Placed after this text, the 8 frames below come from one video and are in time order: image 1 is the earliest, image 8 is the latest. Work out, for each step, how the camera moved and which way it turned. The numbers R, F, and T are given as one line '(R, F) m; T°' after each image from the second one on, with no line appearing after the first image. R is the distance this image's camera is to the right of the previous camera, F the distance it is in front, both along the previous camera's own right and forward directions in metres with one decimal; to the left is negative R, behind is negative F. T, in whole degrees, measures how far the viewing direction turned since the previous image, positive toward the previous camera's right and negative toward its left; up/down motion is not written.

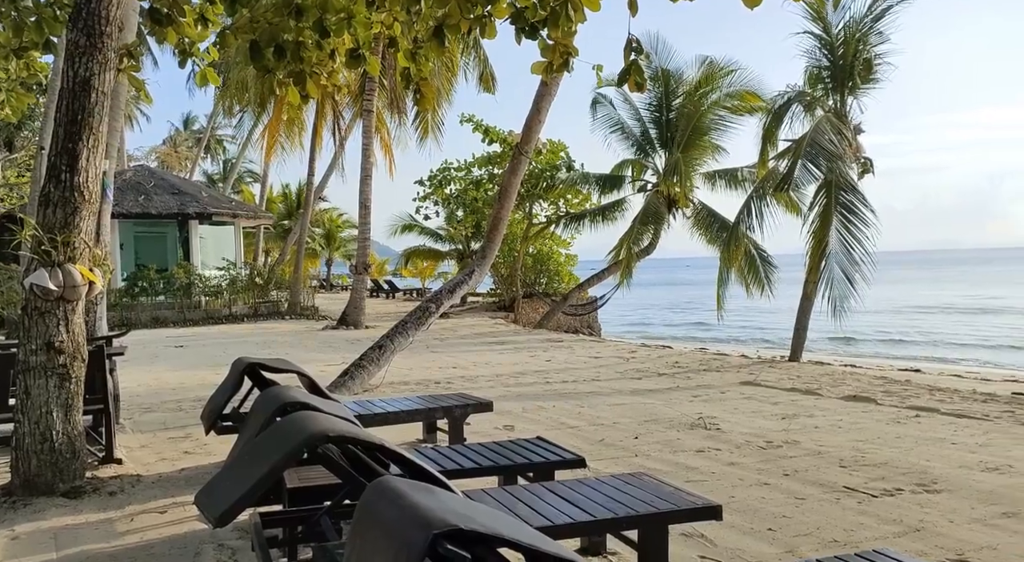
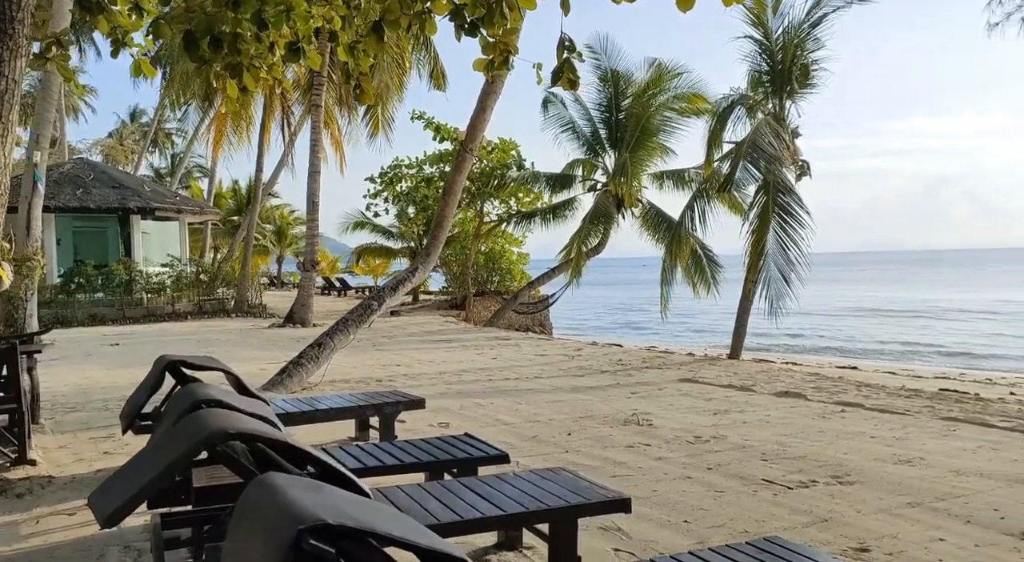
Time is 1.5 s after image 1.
(+0.1, -0.1) m; +3°
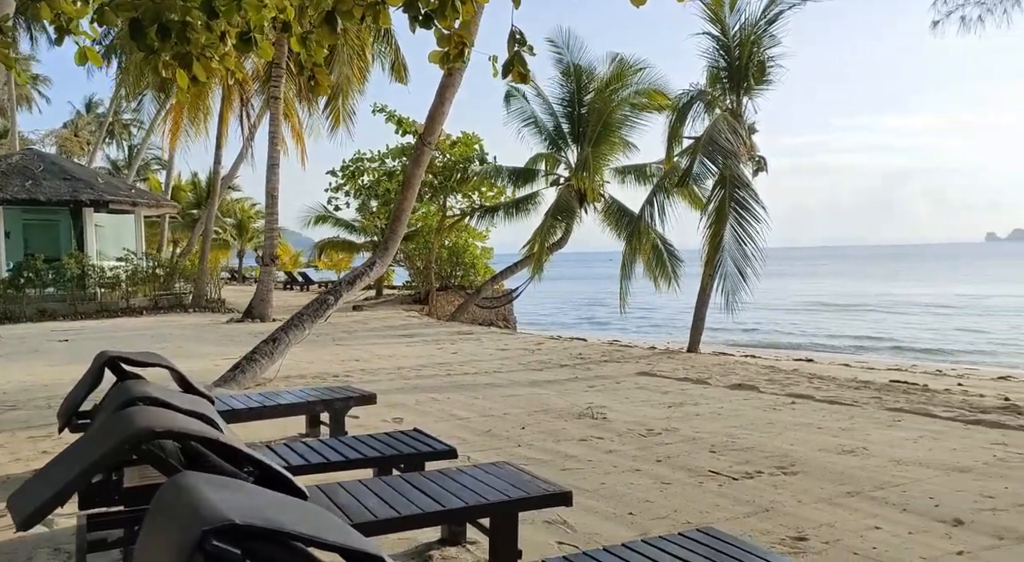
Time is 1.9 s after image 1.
(+0.1, 0.0) m; +2°
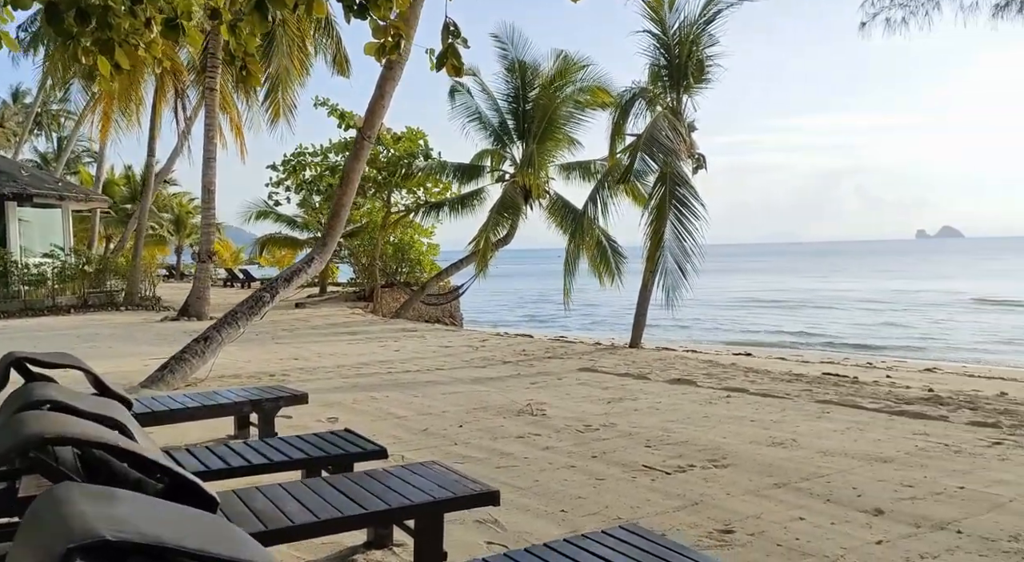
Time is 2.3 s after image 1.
(+0.1, 0.0) m; +3°
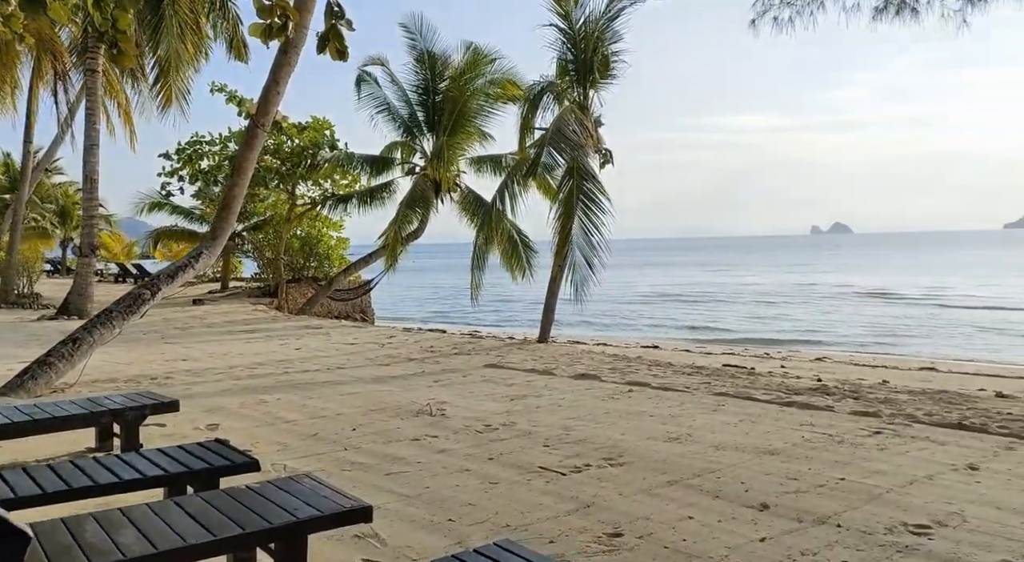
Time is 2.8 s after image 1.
(+0.1, +0.2) m; +5°
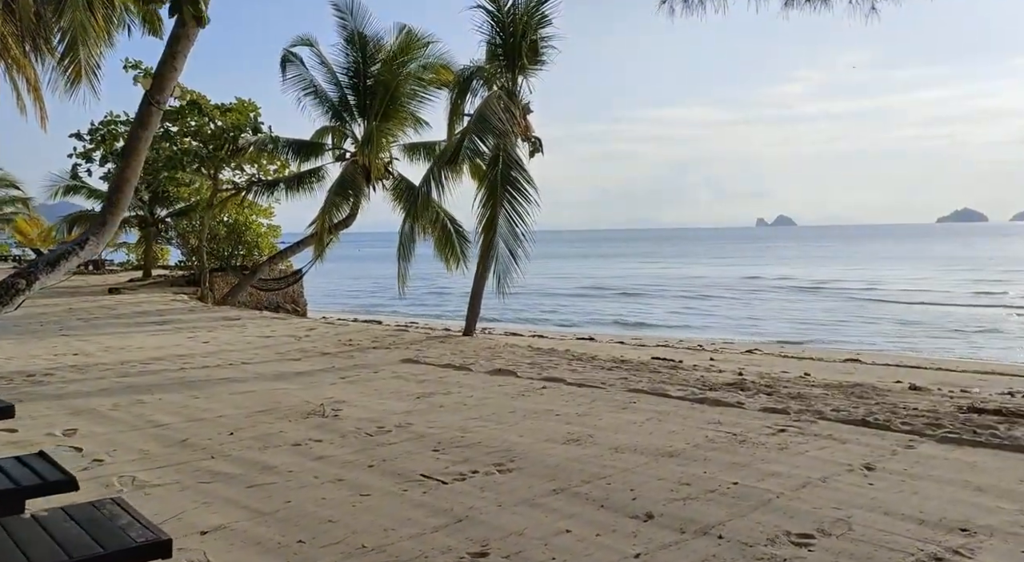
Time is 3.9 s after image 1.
(+0.3, +0.4) m; +3°
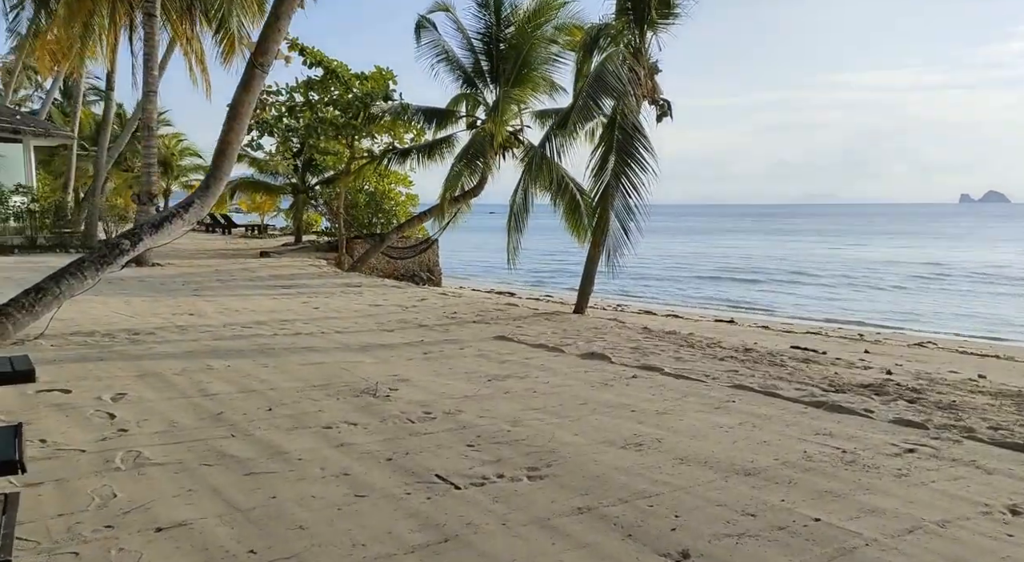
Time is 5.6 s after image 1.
(+0.5, +0.7) m; -10°
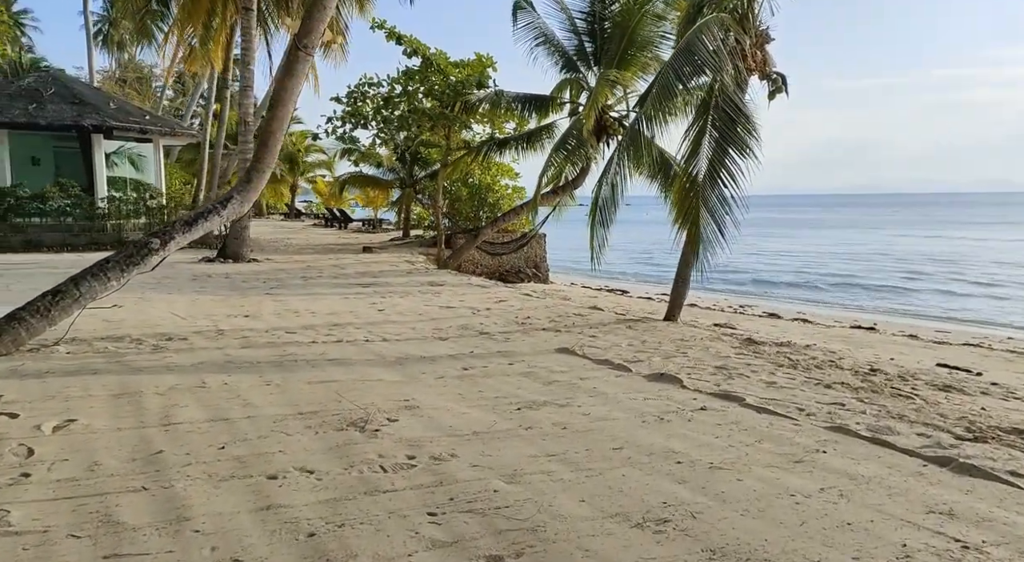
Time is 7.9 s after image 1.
(+0.6, +1.2) m; -9°
